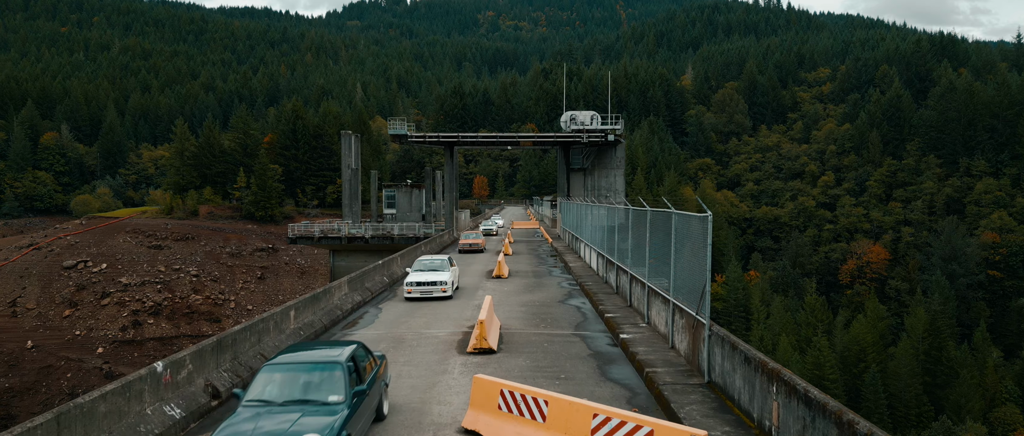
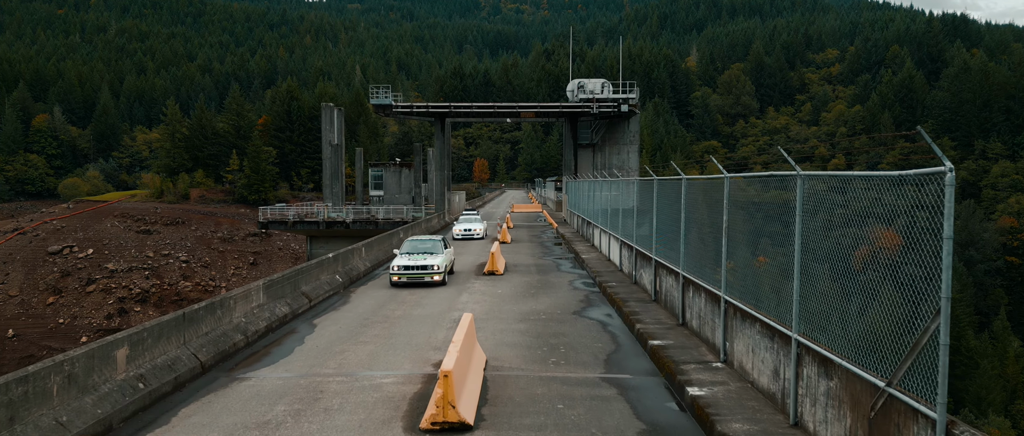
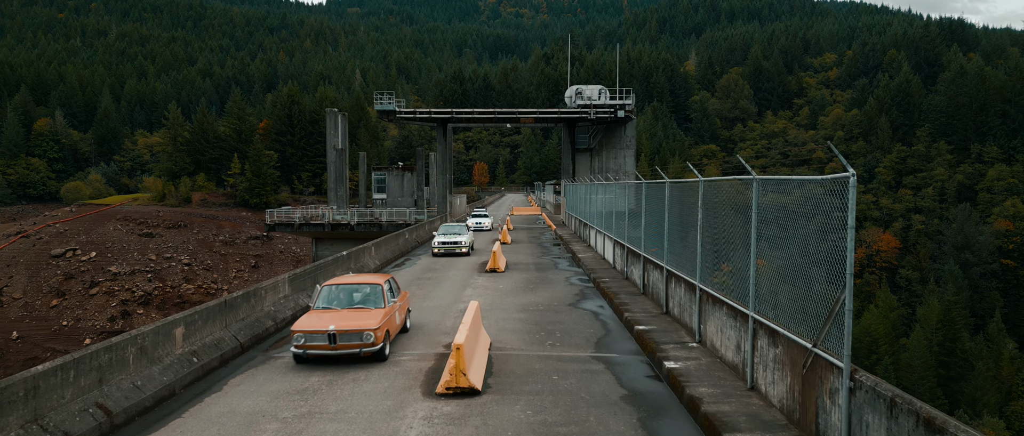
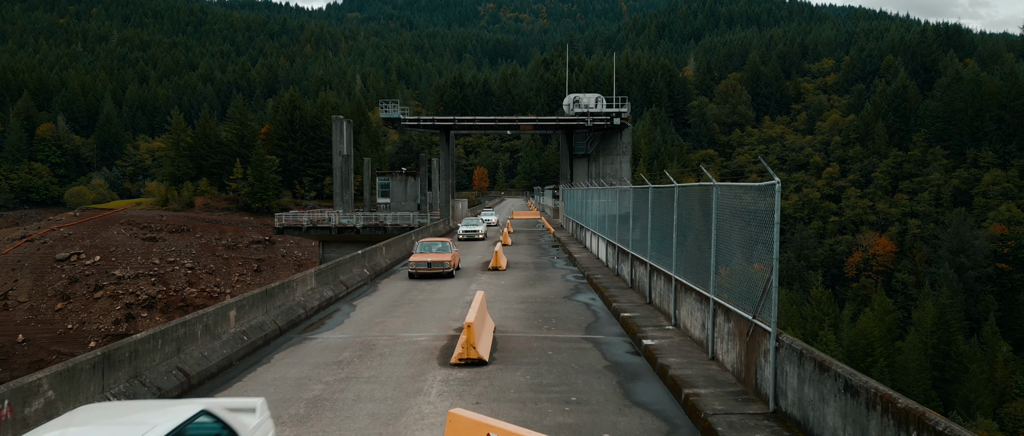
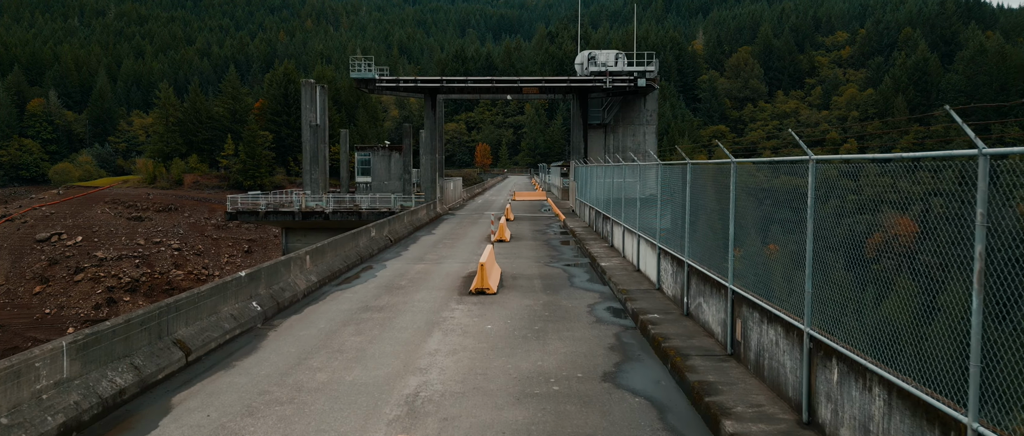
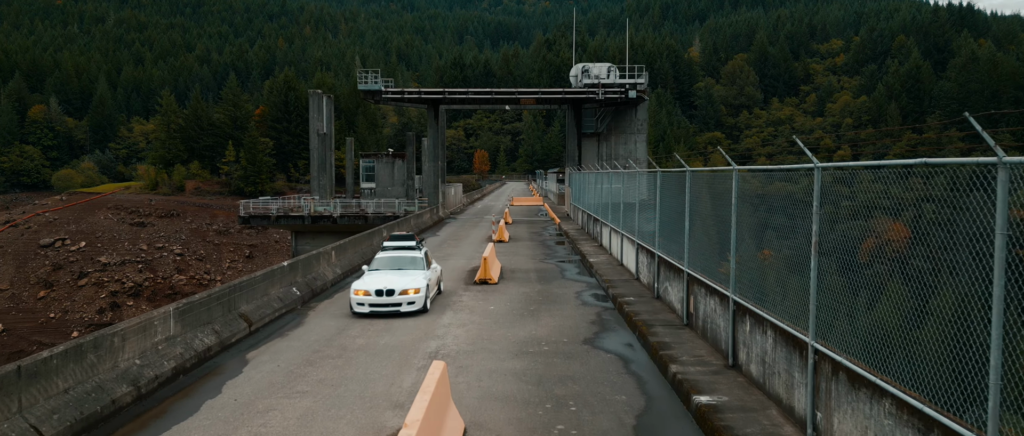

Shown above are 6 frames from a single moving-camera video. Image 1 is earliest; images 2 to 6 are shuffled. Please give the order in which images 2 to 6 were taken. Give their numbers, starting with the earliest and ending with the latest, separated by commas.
4, 3, 2, 6, 5
